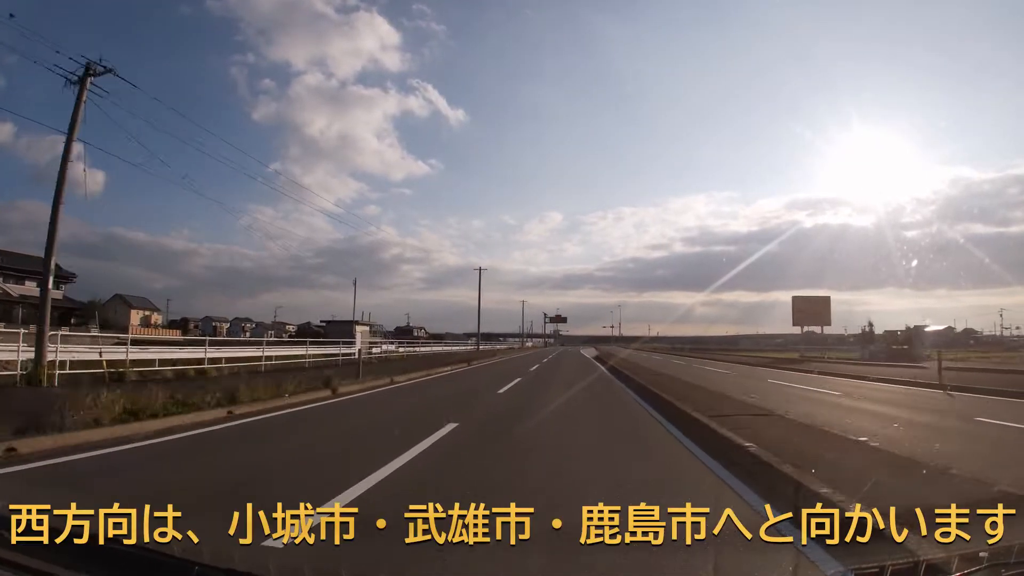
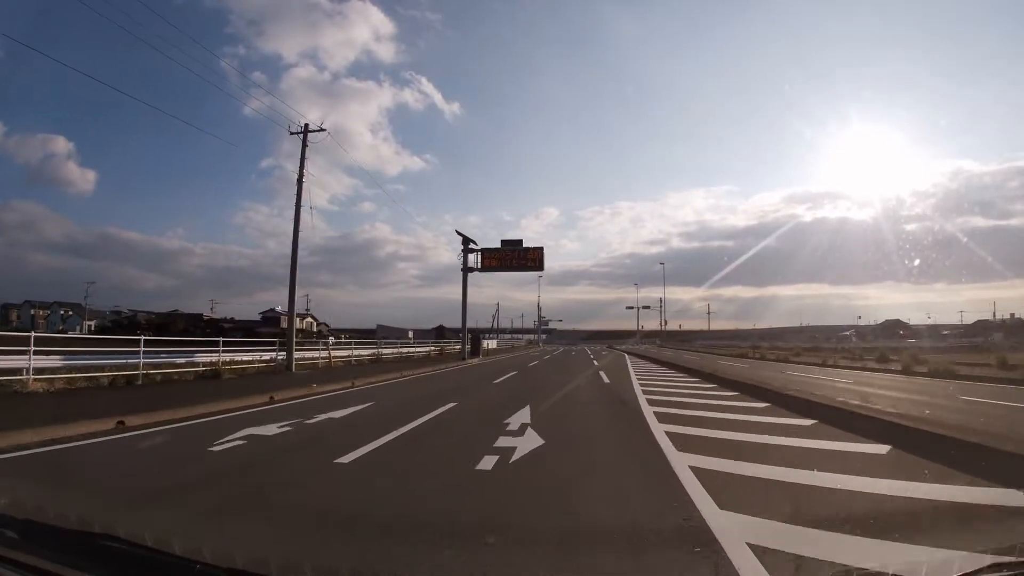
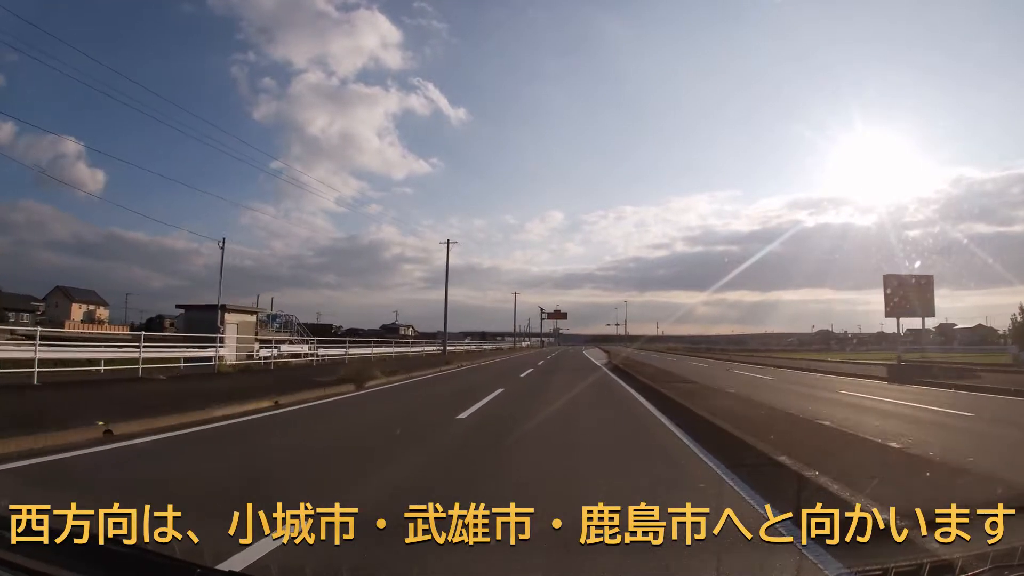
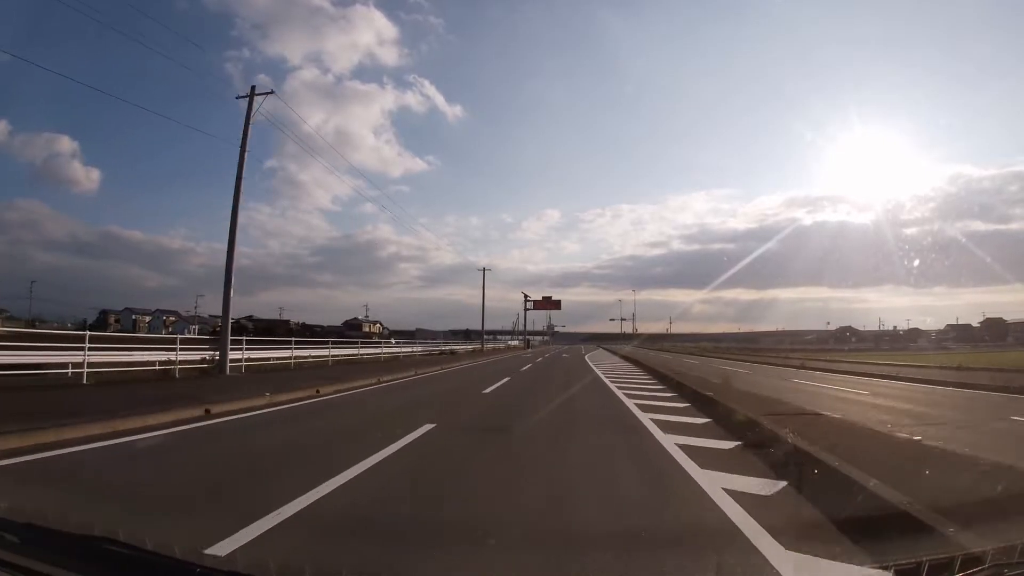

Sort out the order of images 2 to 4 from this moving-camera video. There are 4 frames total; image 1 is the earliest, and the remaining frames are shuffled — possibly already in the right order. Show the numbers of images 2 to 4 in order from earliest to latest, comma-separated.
3, 4, 2
